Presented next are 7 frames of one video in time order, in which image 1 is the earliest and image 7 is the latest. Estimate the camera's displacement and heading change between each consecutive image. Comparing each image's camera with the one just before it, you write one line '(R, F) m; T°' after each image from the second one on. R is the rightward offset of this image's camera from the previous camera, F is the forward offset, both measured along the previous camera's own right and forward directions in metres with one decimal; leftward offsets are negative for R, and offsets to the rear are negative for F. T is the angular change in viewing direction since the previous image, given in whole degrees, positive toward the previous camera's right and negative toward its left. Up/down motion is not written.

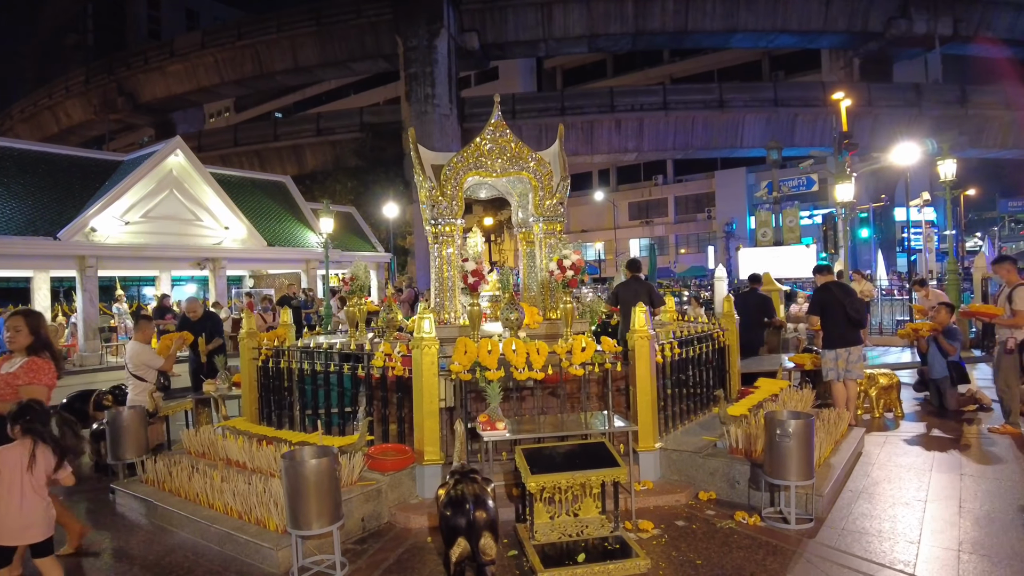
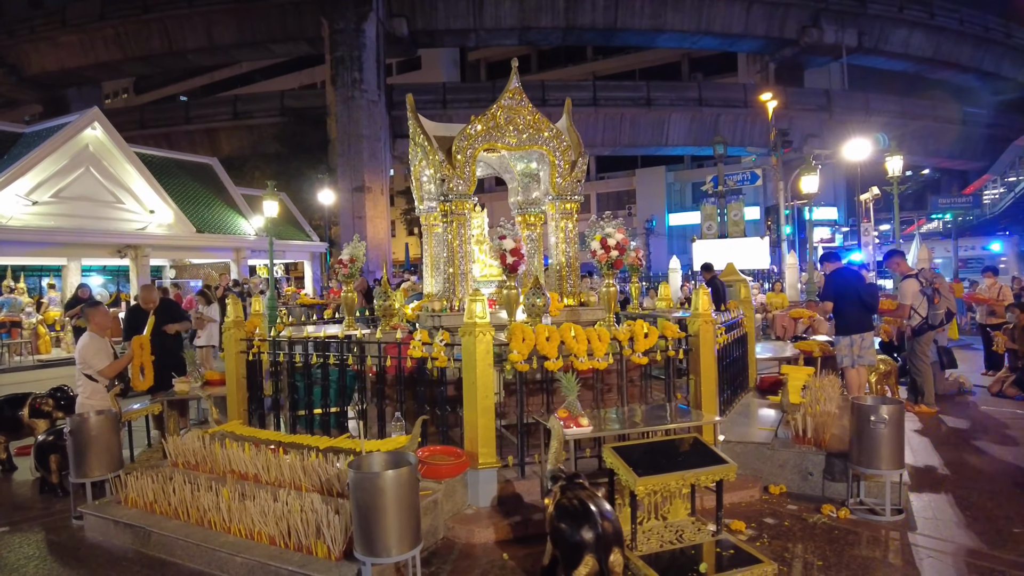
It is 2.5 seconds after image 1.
(-1.2, +0.8) m; +8°
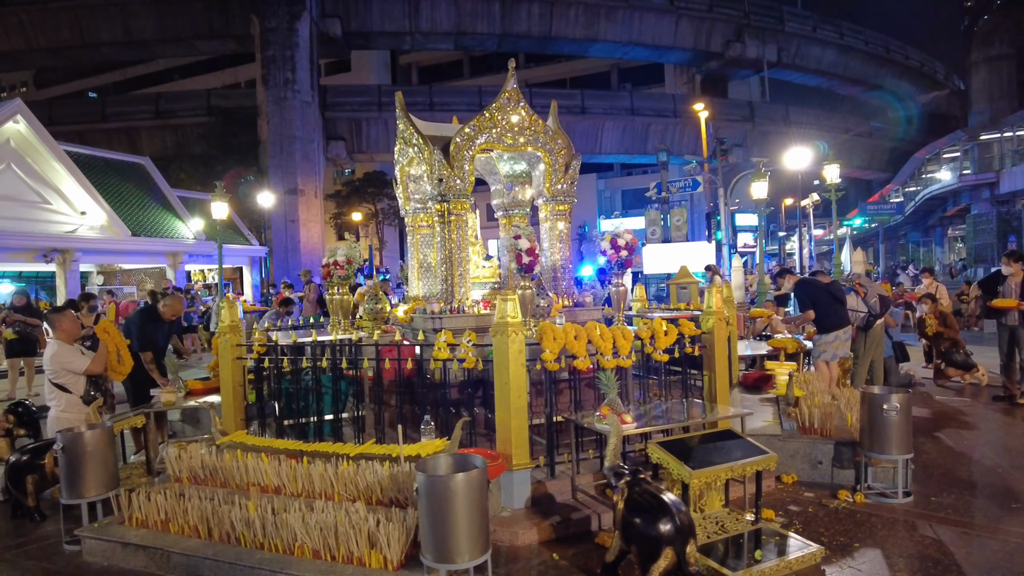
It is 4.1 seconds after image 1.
(-0.8, +0.1) m; +7°
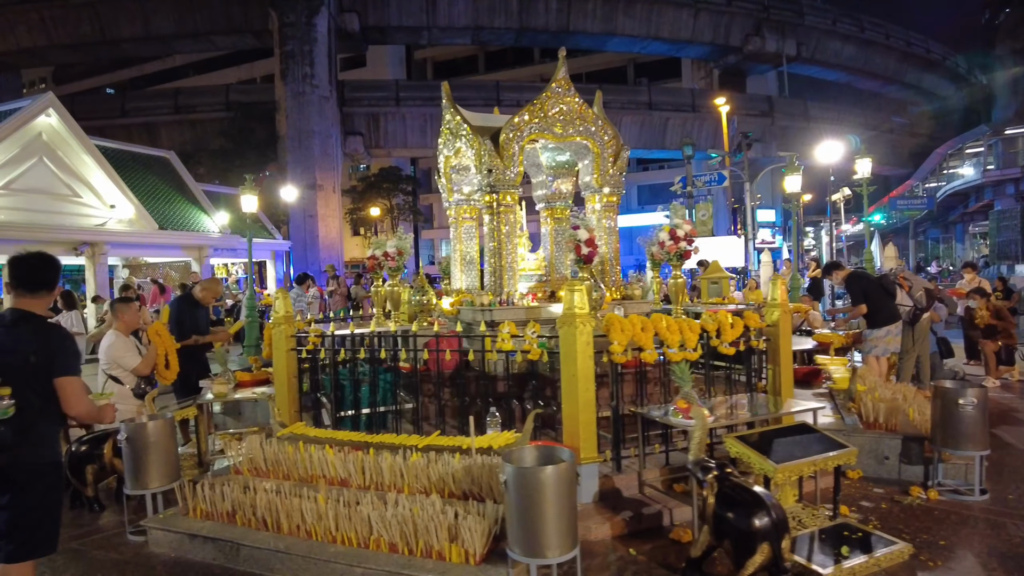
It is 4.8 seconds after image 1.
(-0.4, +0.1) m; -1°
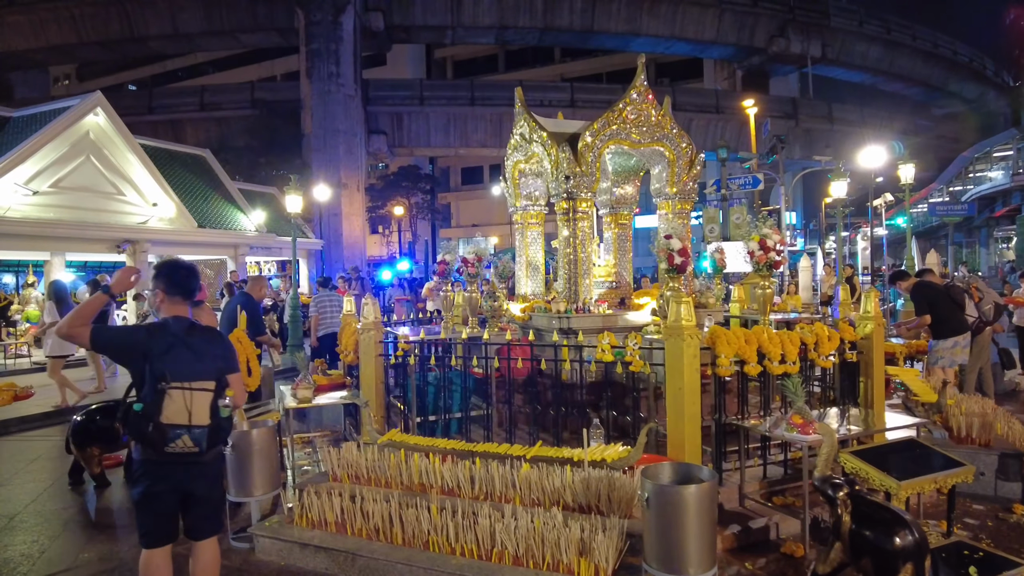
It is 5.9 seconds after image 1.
(-0.7, 0.0) m; -1°
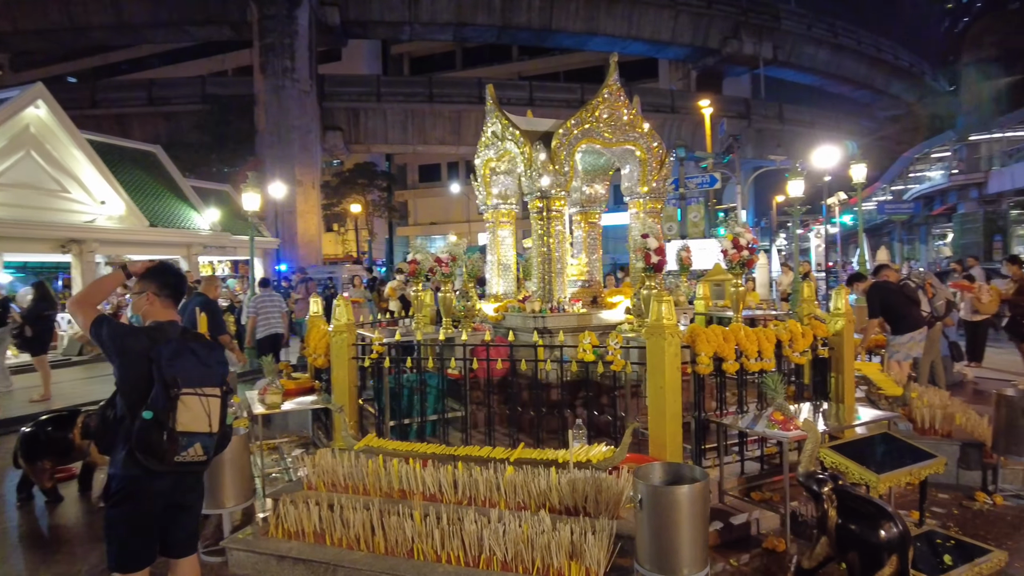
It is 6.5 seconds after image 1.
(-0.2, +0.1) m; +4°
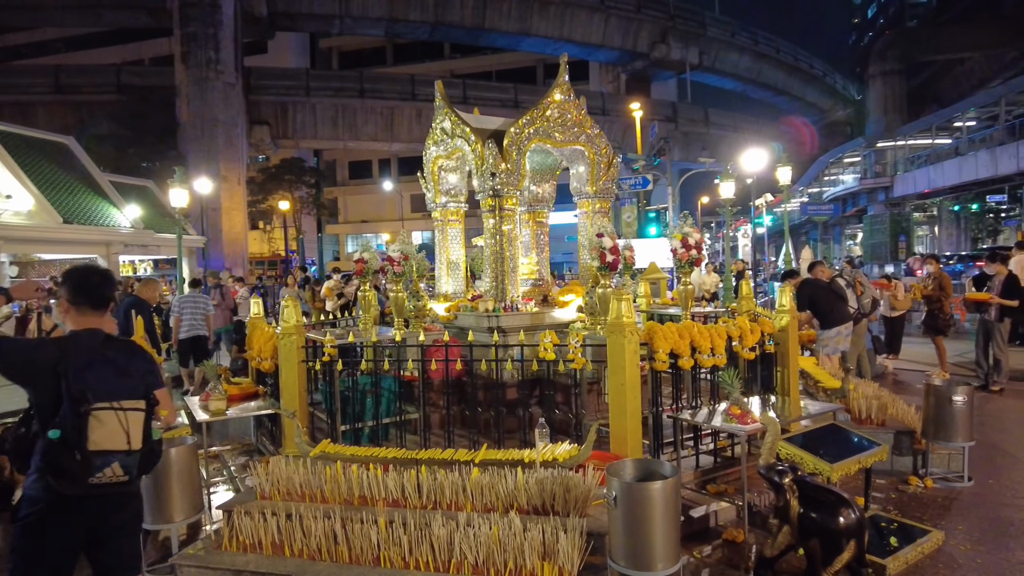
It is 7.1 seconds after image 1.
(-0.2, +0.1) m; +6°
